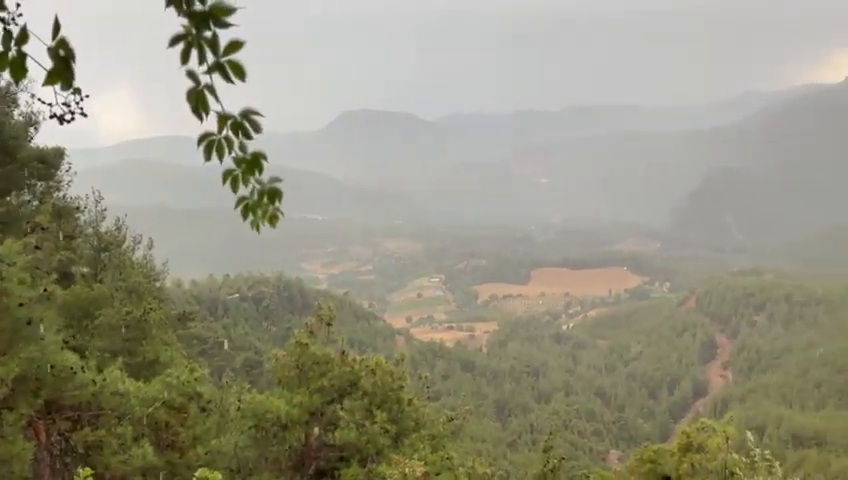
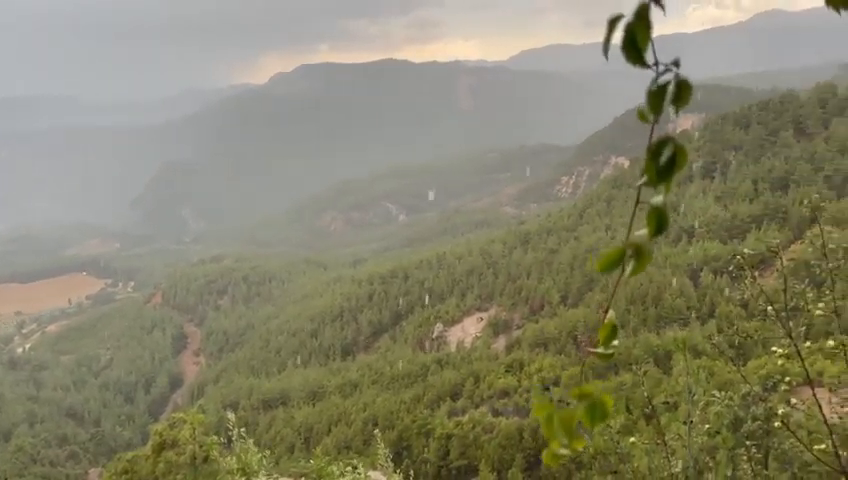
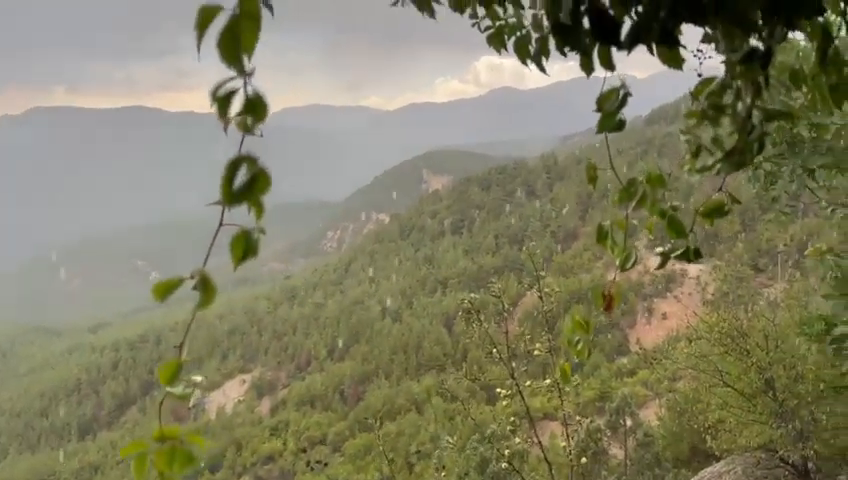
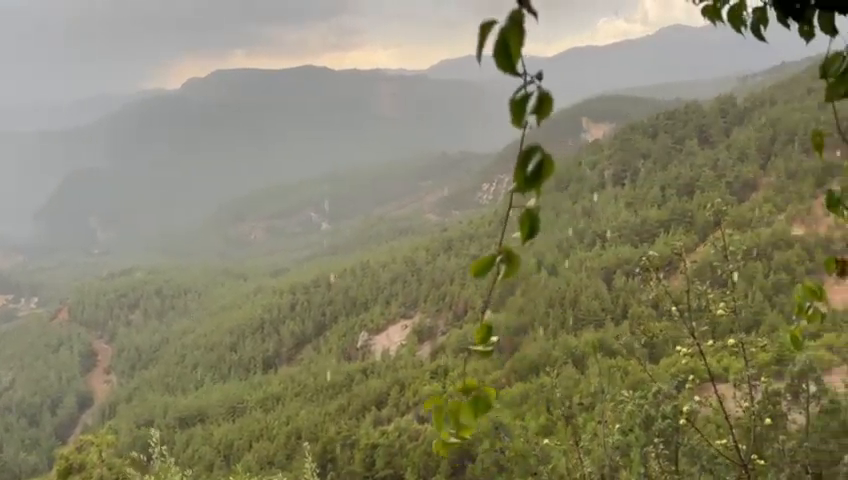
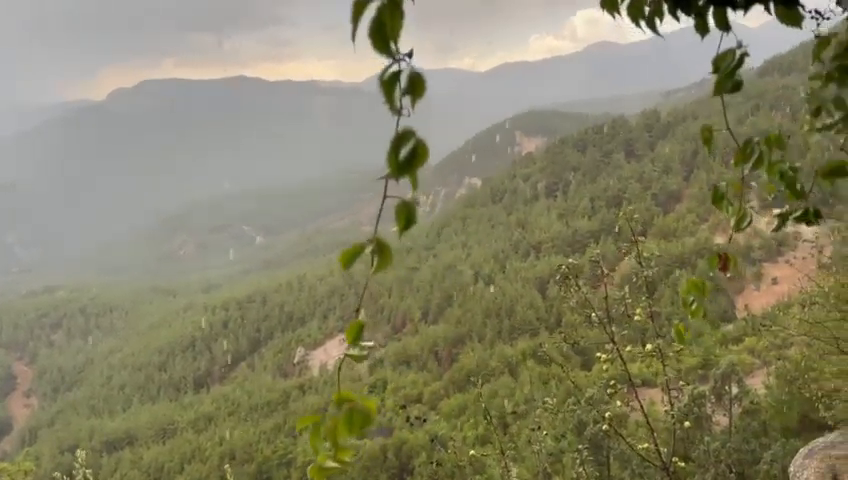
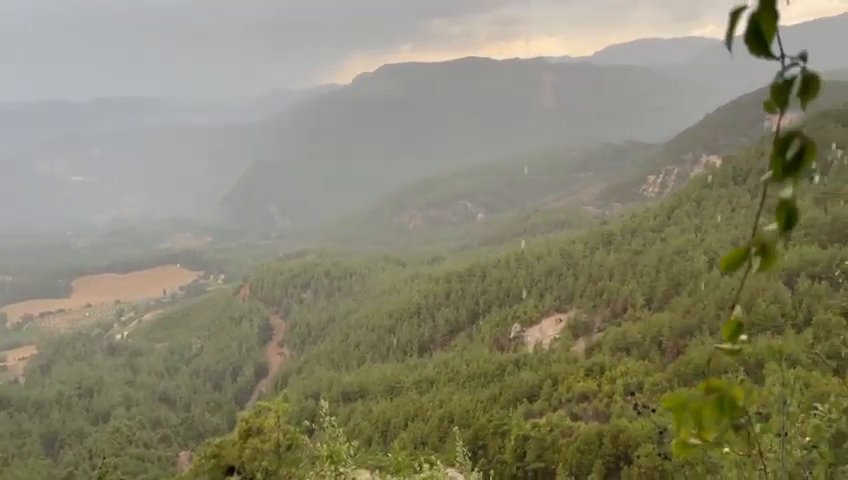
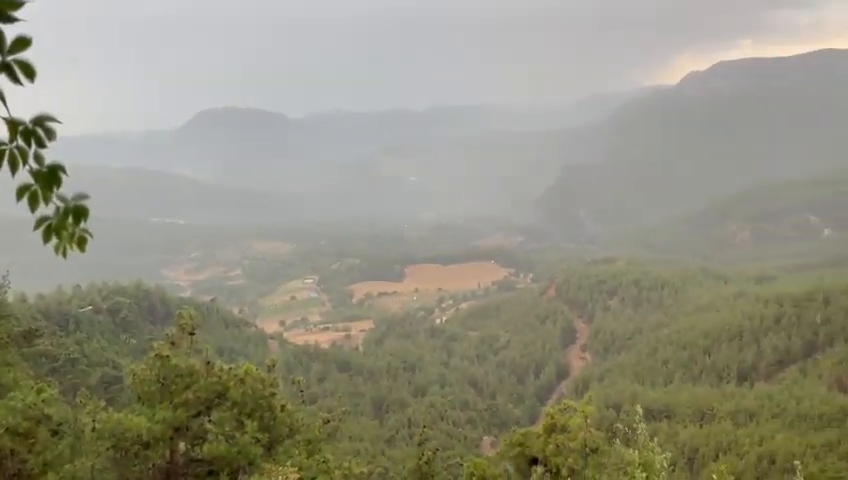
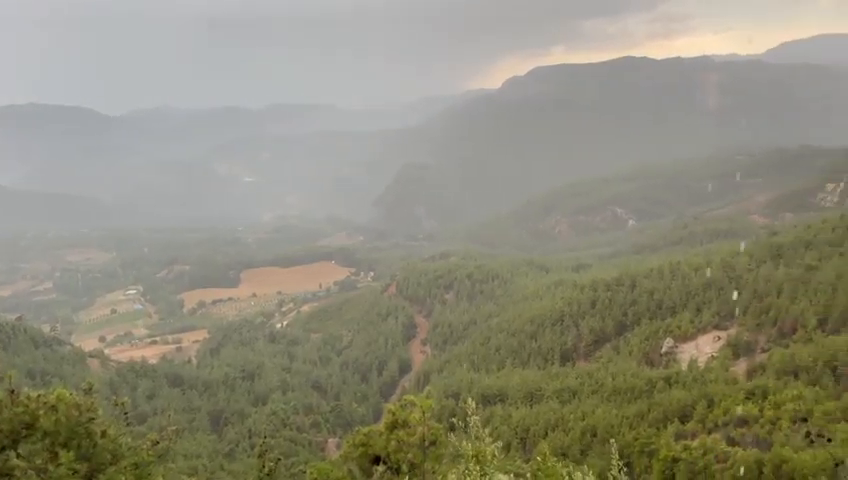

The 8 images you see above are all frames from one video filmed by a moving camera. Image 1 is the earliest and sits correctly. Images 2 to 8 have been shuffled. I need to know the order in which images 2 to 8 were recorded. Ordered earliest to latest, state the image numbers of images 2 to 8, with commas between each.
7, 8, 6, 2, 4, 5, 3
